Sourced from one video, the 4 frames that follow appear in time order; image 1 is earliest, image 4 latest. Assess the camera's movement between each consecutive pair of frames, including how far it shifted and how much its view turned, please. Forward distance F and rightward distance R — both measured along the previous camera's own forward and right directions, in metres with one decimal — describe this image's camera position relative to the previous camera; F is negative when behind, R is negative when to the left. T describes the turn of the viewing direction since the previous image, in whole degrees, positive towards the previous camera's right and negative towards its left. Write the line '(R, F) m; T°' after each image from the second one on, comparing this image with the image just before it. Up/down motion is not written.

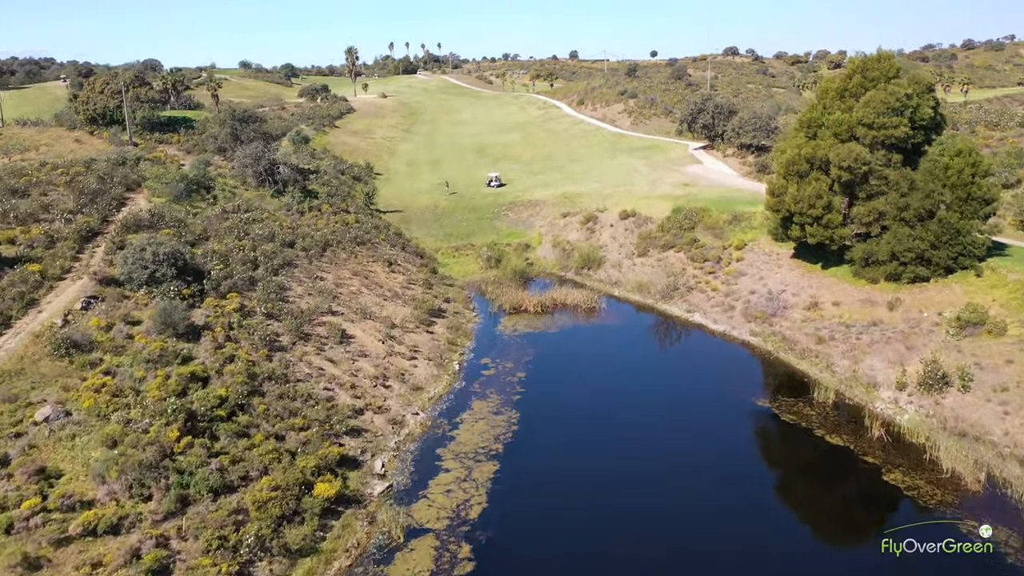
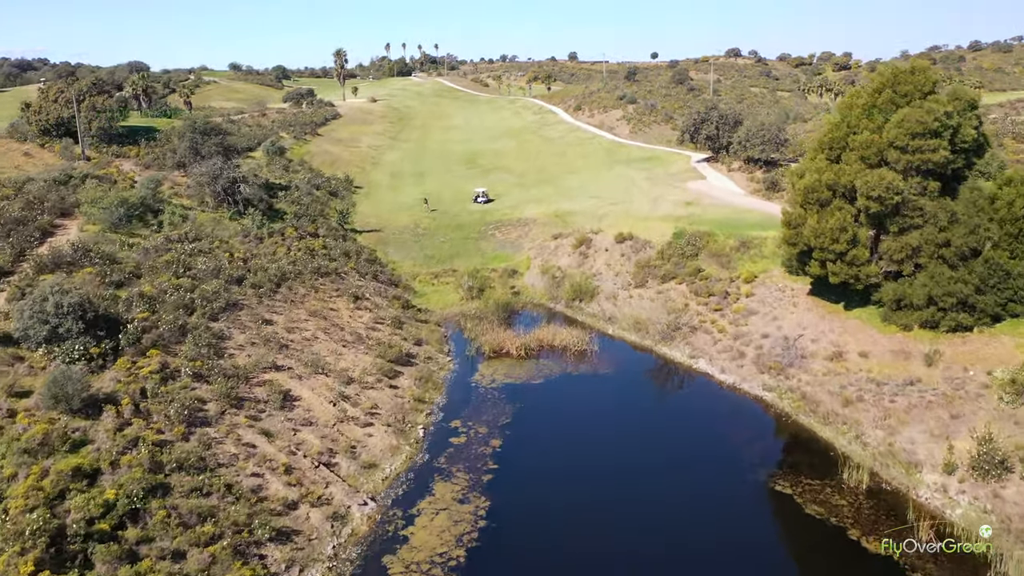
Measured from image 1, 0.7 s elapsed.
(+0.7, +3.8) m; 0°
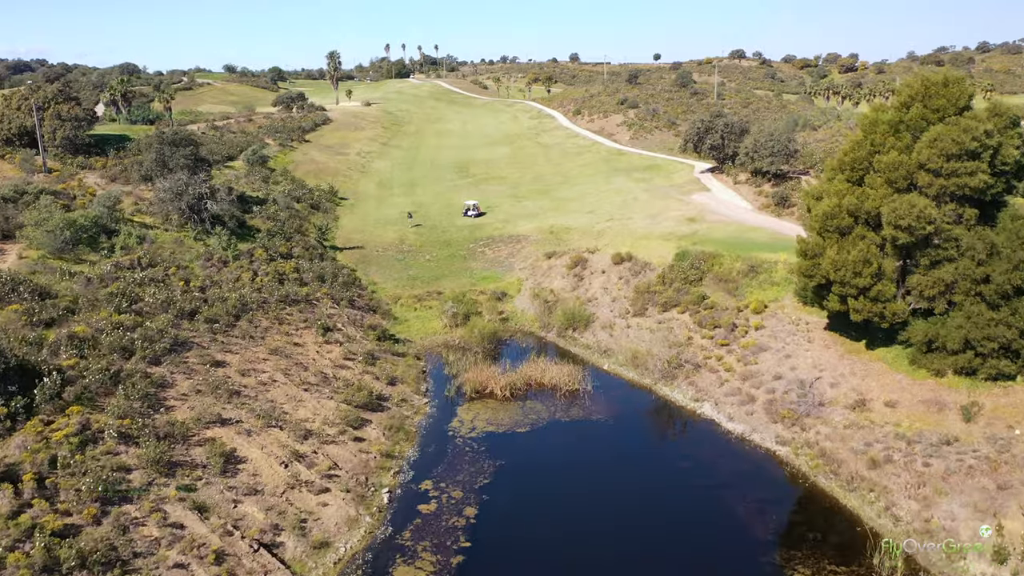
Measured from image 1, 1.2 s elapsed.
(+0.6, +2.8) m; 0°
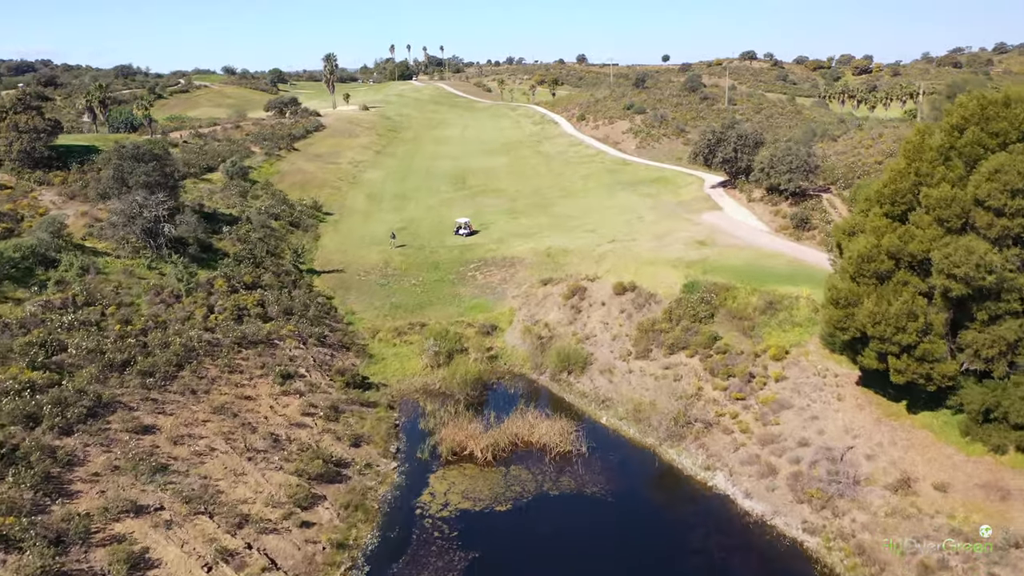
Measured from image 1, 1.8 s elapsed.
(+0.7, +3.4) m; -1°
